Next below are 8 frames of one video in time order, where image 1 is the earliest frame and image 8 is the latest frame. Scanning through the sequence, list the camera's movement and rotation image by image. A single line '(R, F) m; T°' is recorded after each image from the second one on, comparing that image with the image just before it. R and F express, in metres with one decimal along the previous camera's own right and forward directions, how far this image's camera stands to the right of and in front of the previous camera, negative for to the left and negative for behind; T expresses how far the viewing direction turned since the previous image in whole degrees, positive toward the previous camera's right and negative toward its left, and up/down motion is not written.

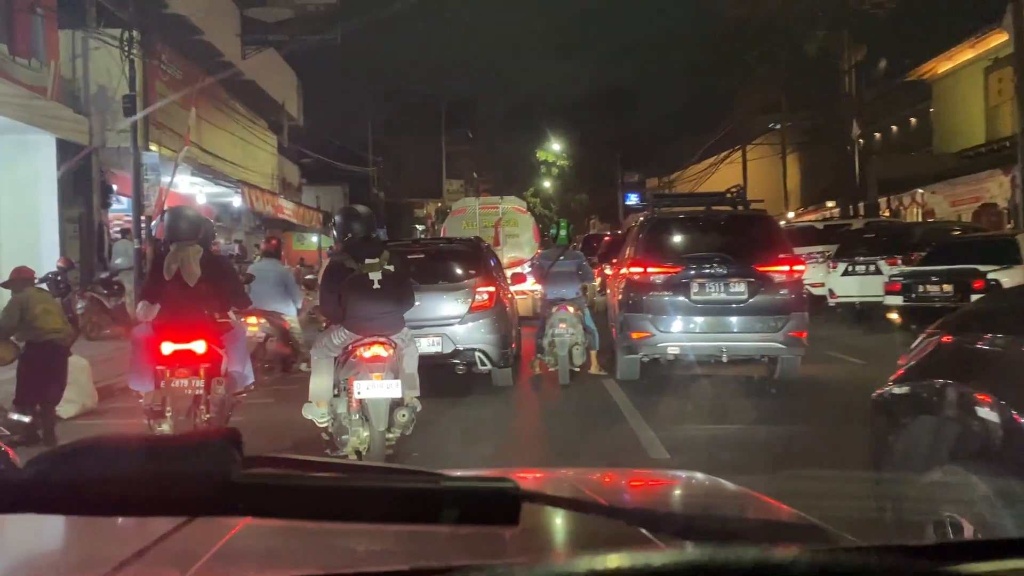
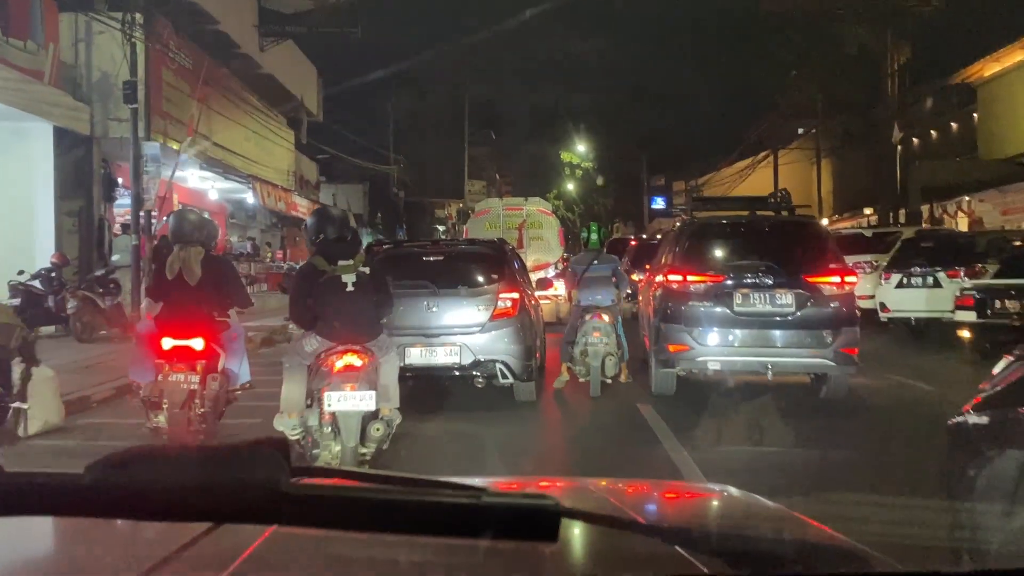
(0.0, +0.6) m; -1°
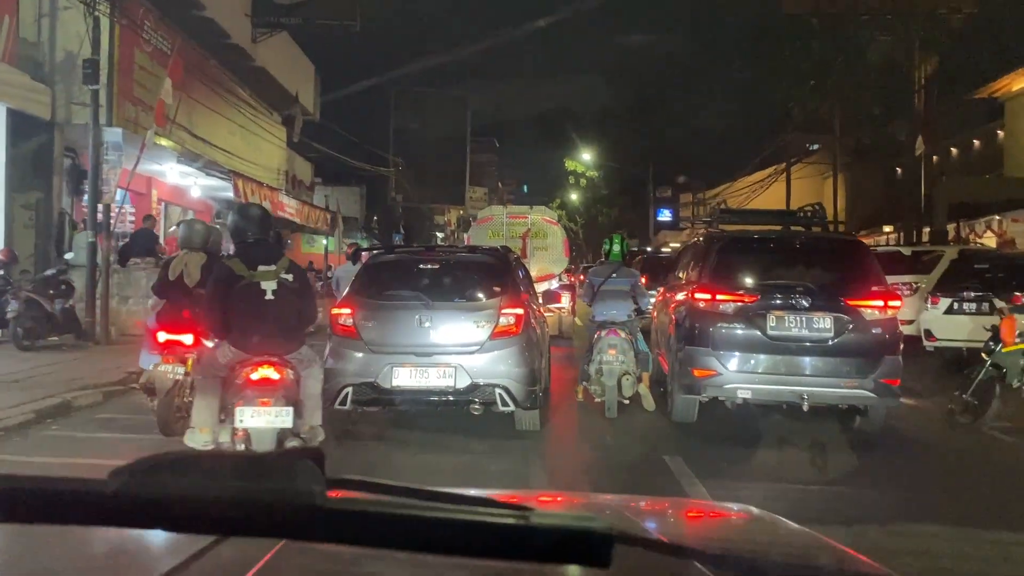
(0.0, +0.8) m; 0°
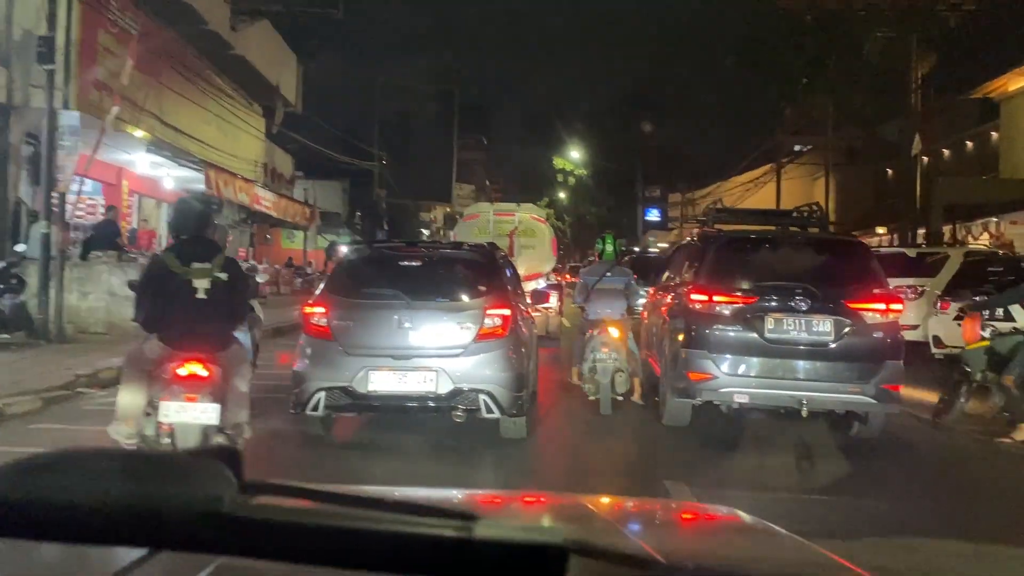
(0.0, +0.4) m; +1°
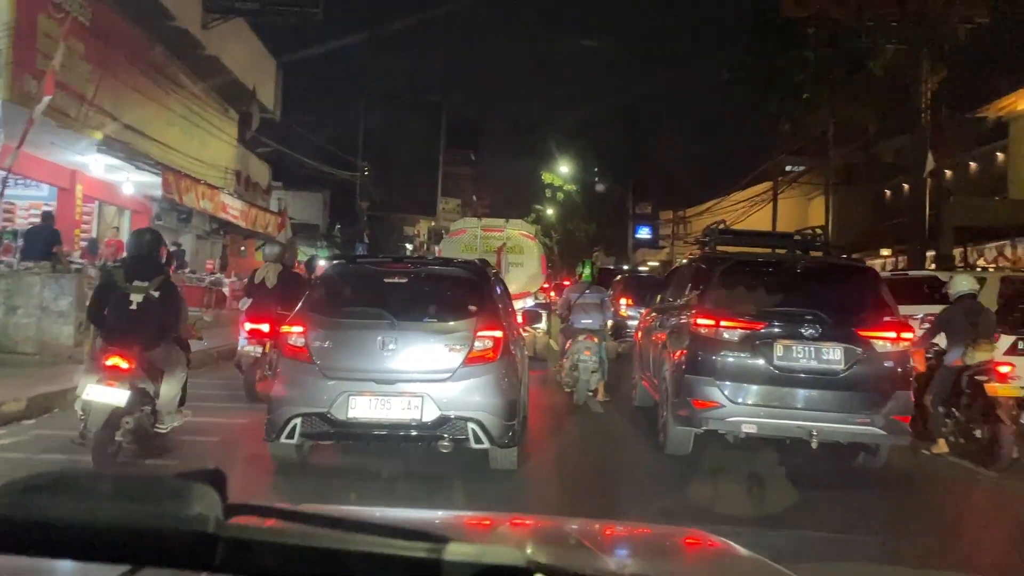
(-0.1, +0.5) m; +1°
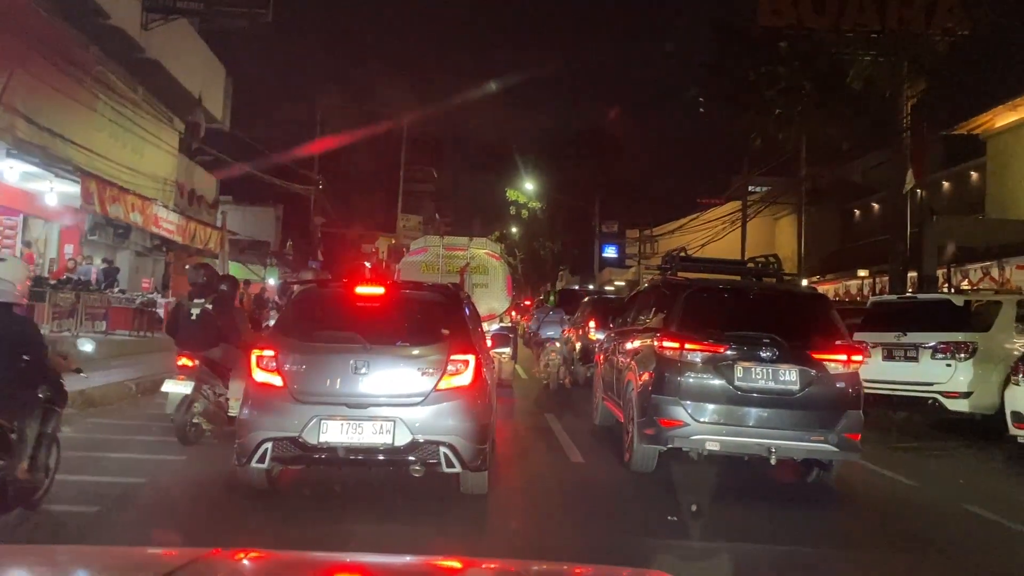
(-0.1, -0.1) m; +2°
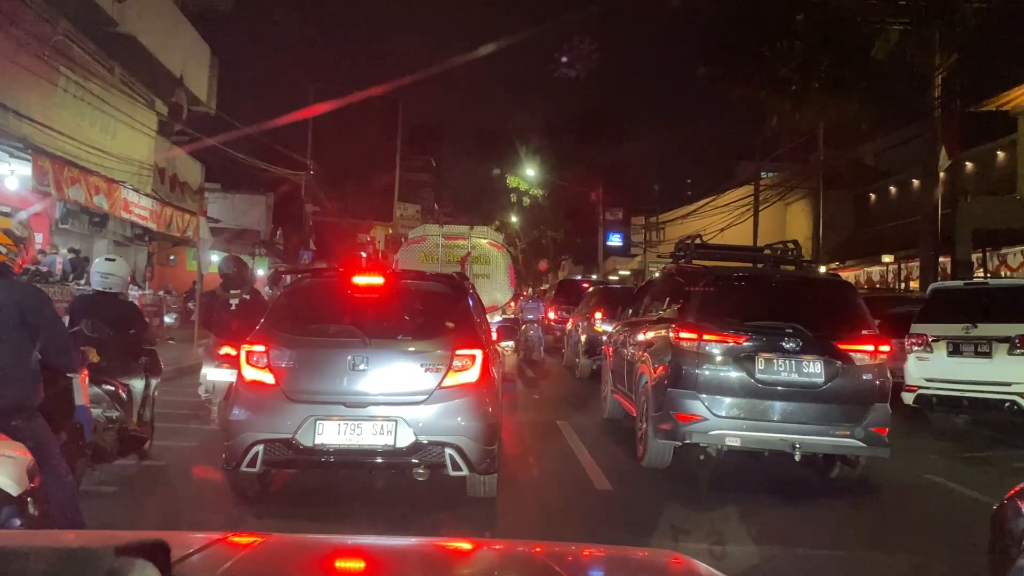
(-0.1, +0.4) m; 0°
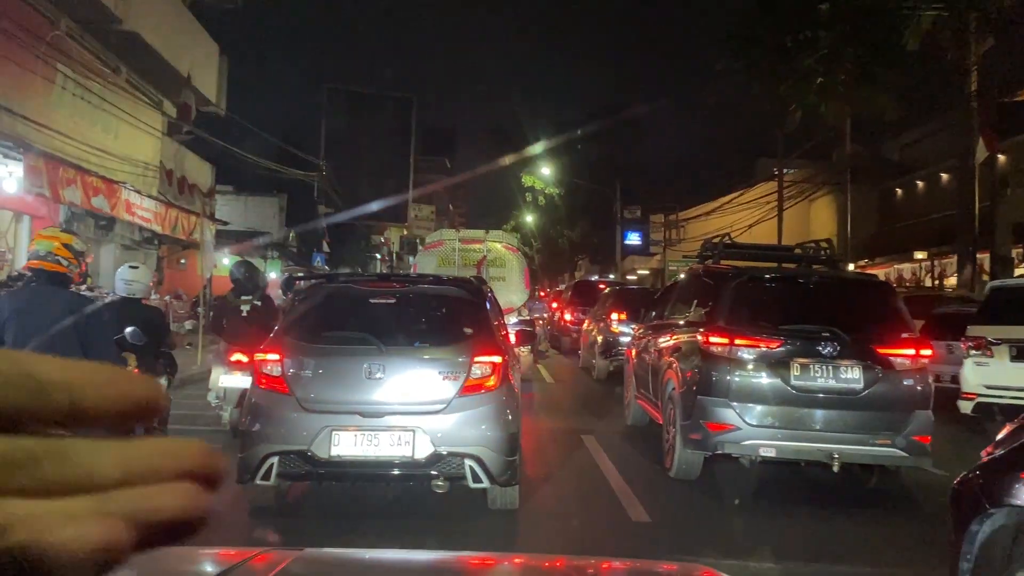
(-0.1, +0.3) m; -1°
